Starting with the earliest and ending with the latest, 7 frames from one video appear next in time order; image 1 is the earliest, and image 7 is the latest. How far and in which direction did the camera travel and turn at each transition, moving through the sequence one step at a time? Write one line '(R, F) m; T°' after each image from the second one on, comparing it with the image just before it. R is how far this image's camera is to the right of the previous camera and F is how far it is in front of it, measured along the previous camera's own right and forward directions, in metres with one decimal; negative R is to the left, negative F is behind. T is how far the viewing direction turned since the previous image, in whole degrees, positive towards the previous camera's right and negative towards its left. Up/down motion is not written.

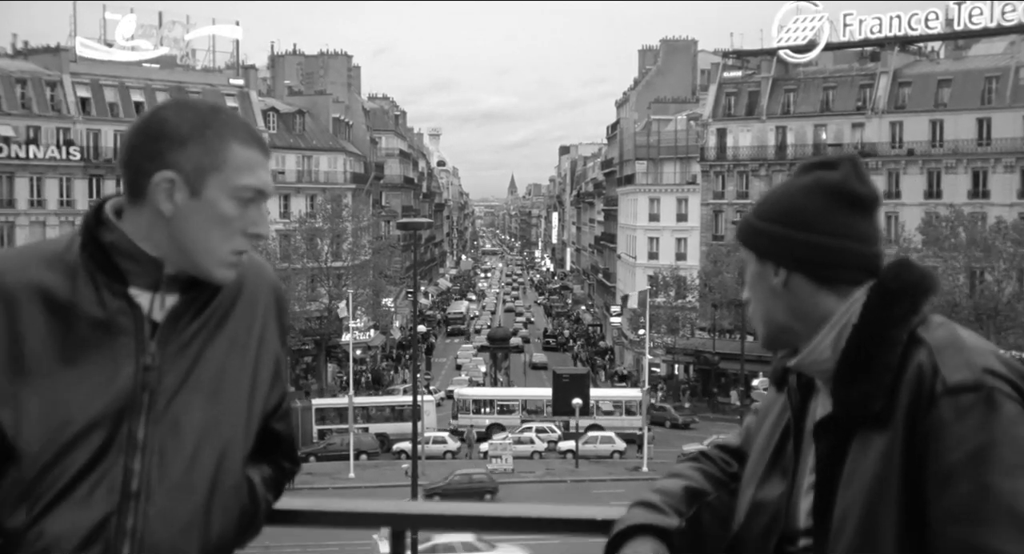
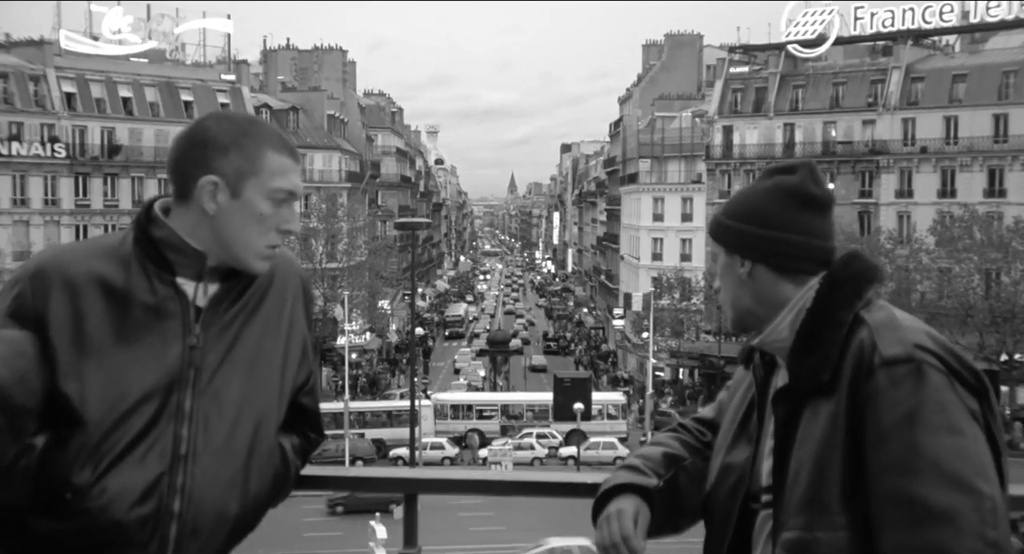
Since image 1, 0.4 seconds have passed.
(0.0, +1.2) m; 0°
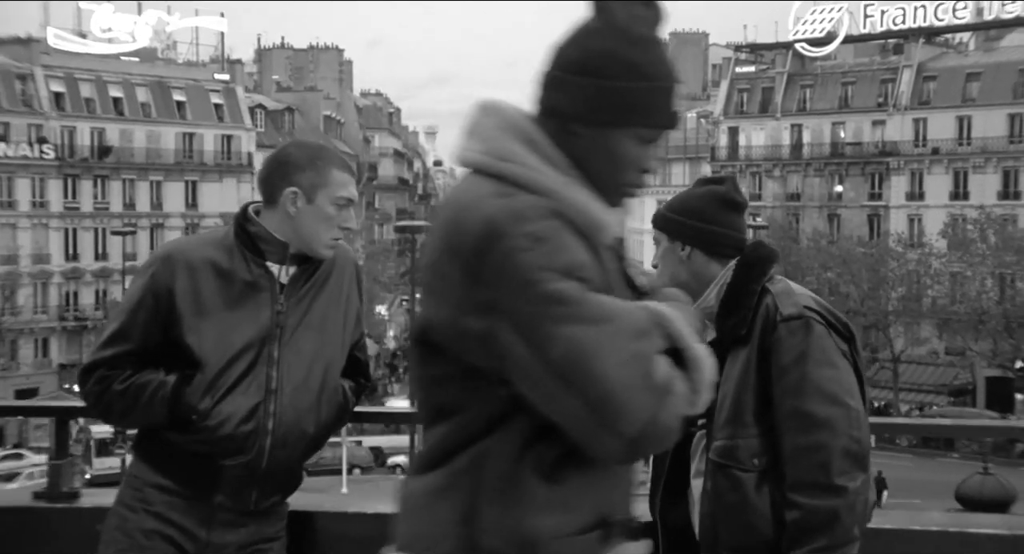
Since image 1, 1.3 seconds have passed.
(0.0, +1.0) m; 0°
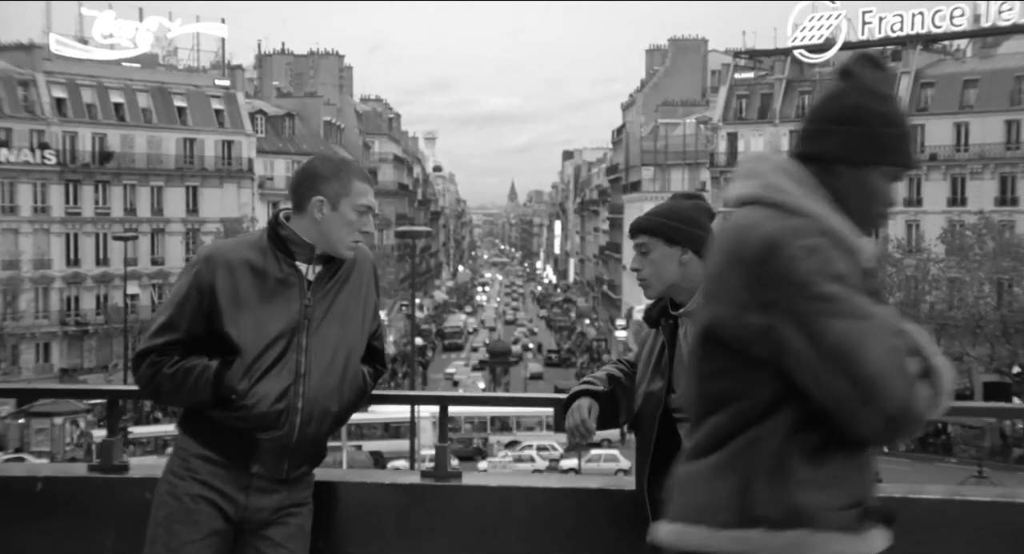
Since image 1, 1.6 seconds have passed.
(0.0, -0.1) m; 0°
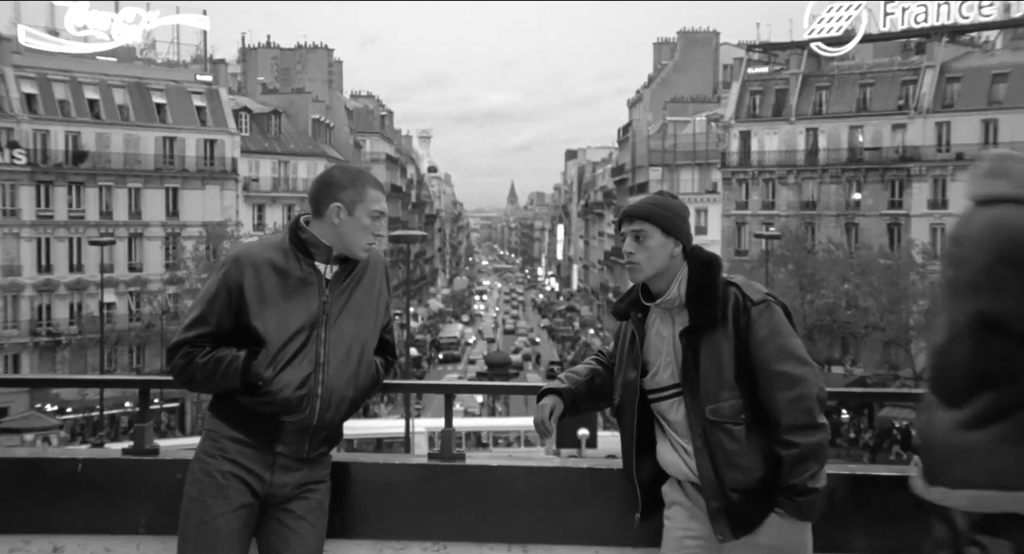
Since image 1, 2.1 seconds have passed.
(0.0, +2.2) m; 0°
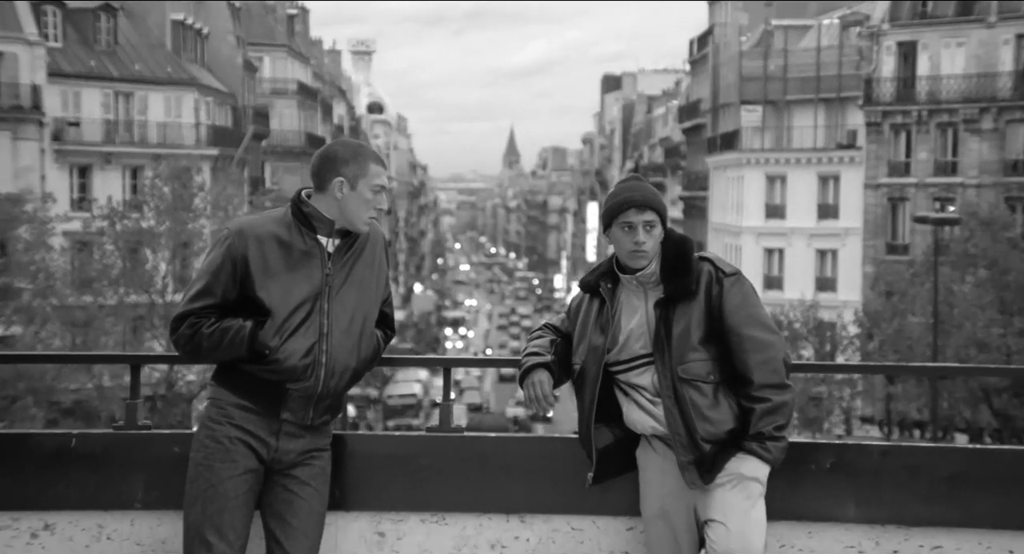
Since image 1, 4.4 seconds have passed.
(-0.1, +15.2) m; 0°
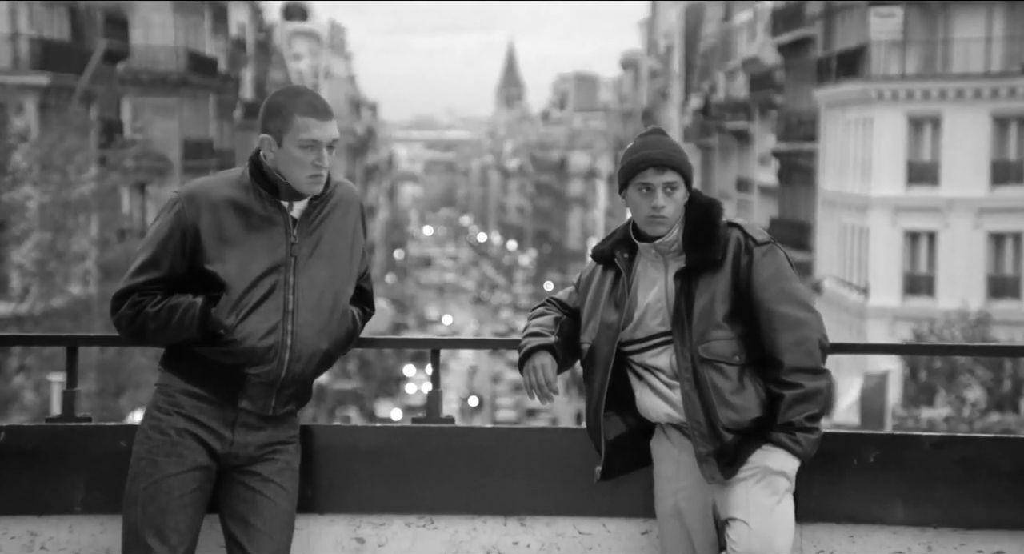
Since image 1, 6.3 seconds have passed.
(0.0, +8.1) m; 0°
